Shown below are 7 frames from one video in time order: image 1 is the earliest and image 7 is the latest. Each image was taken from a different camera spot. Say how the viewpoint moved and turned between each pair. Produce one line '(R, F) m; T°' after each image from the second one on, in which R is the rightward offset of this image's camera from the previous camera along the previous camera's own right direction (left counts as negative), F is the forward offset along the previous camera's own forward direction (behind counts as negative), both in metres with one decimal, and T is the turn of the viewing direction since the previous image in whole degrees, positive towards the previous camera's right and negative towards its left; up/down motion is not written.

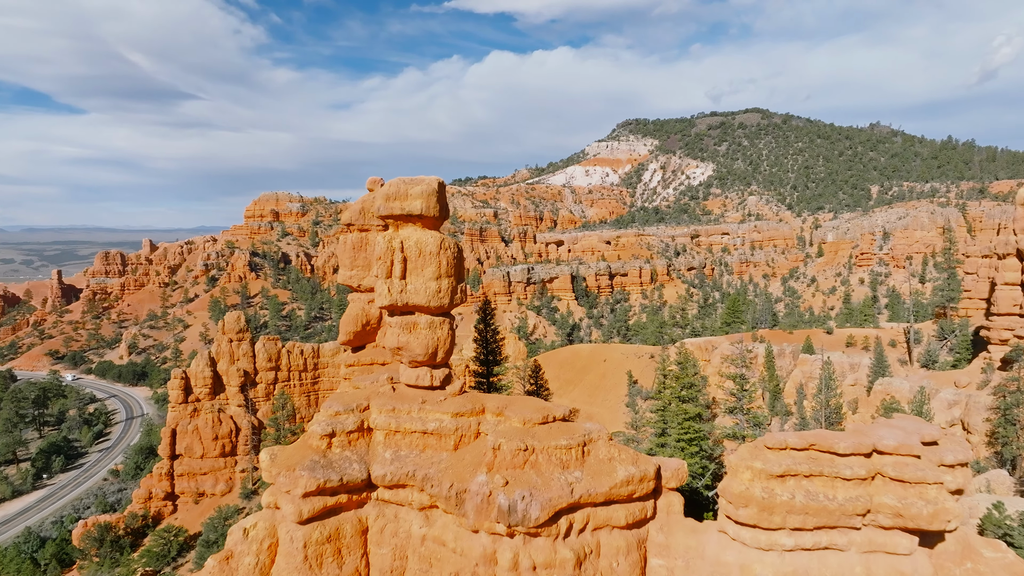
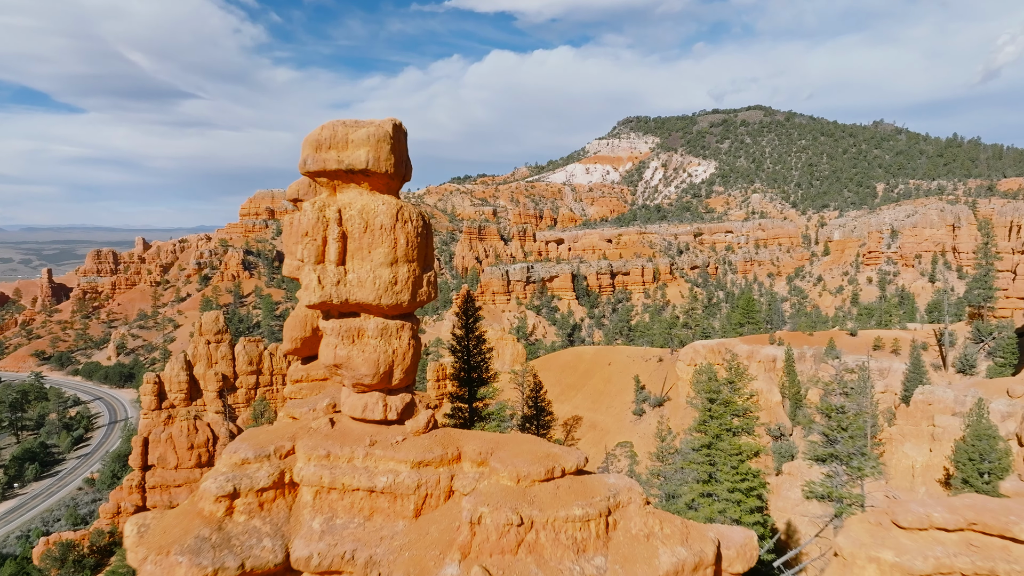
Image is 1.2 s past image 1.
(+0.1, +2.7) m; 0°
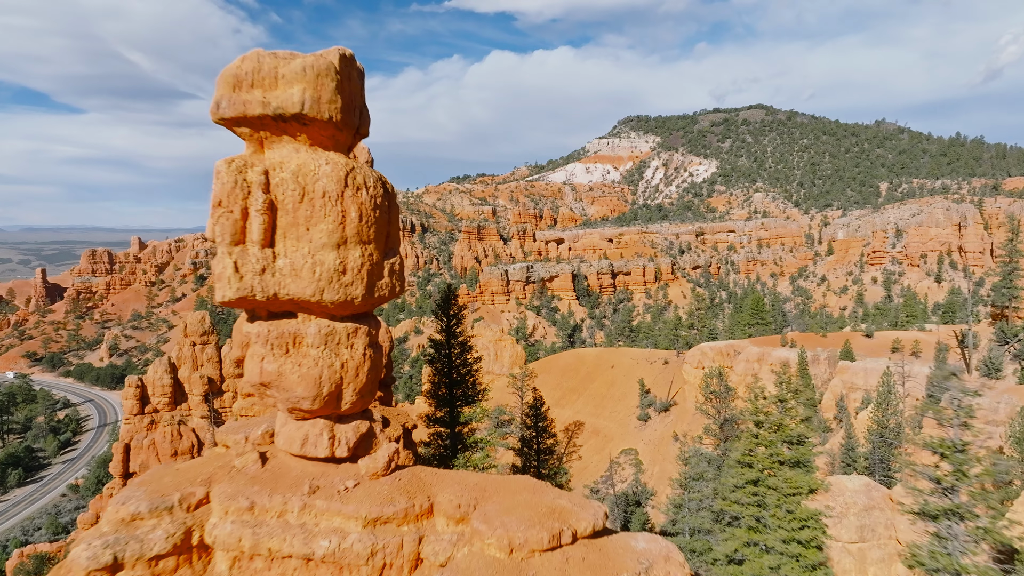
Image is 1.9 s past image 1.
(+0.1, +1.6) m; 0°
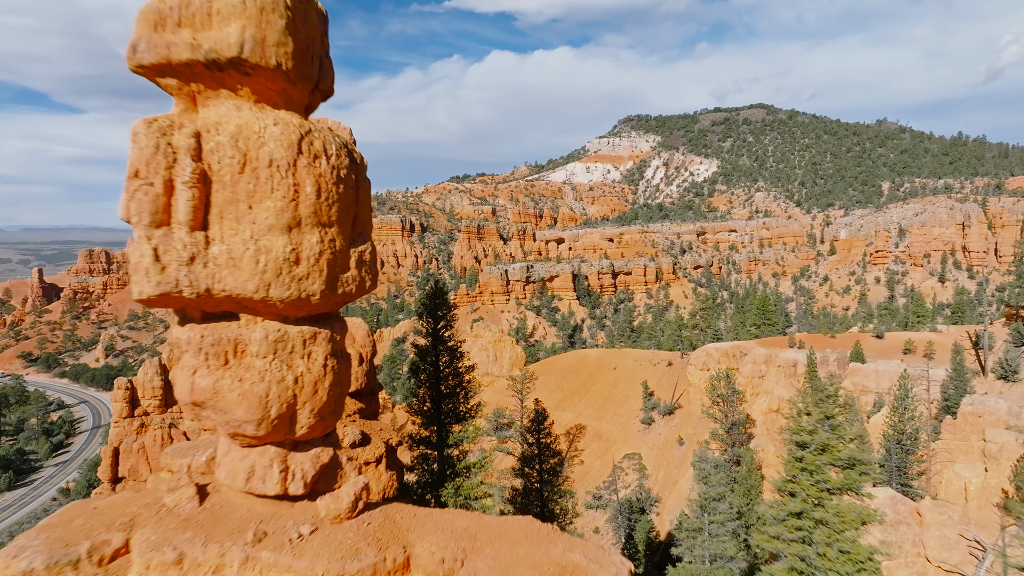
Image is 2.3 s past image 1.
(0.0, +0.9) m; 0°
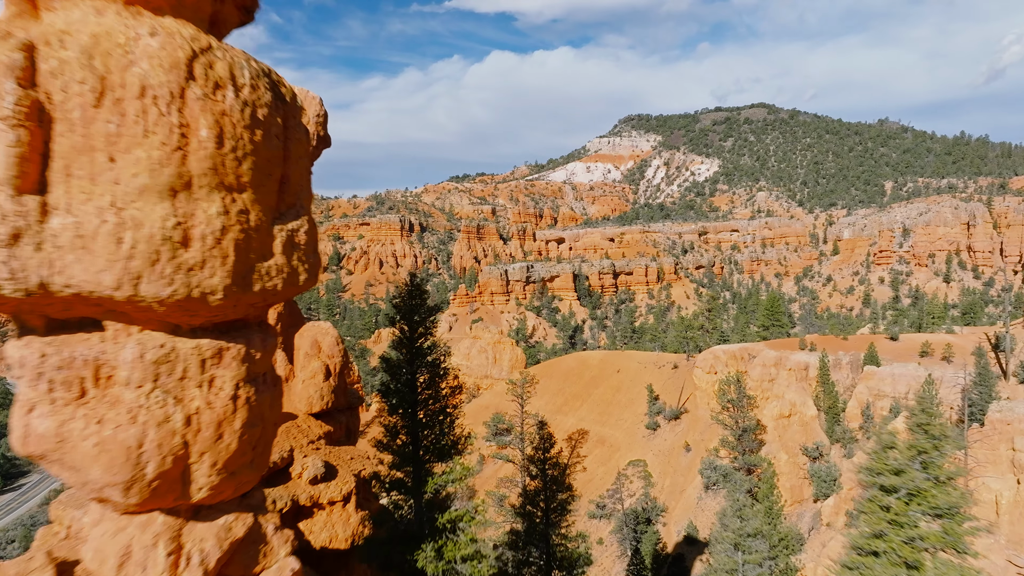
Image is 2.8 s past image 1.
(0.0, +1.2) m; 0°
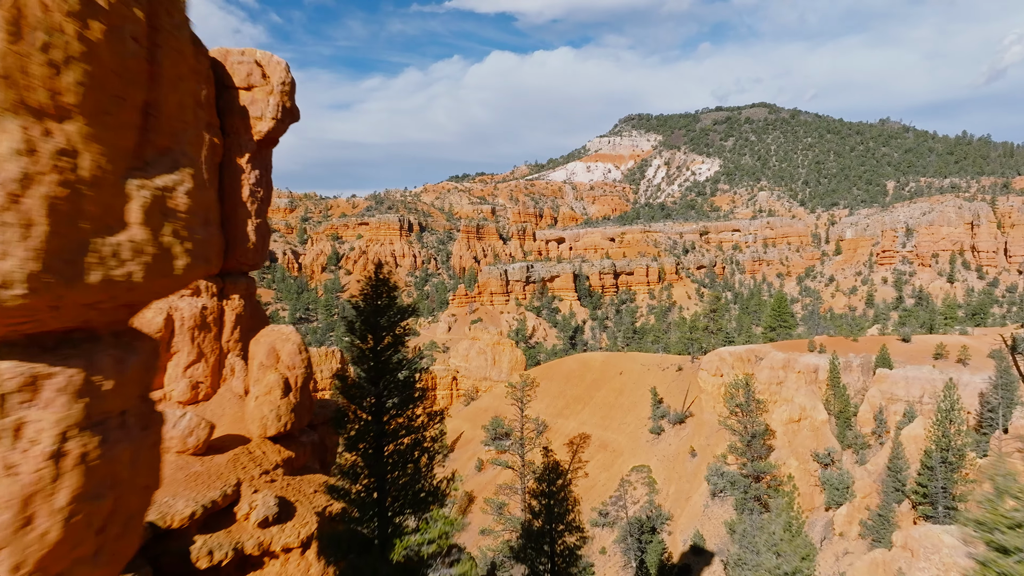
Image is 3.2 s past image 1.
(0.0, +0.9) m; 0°
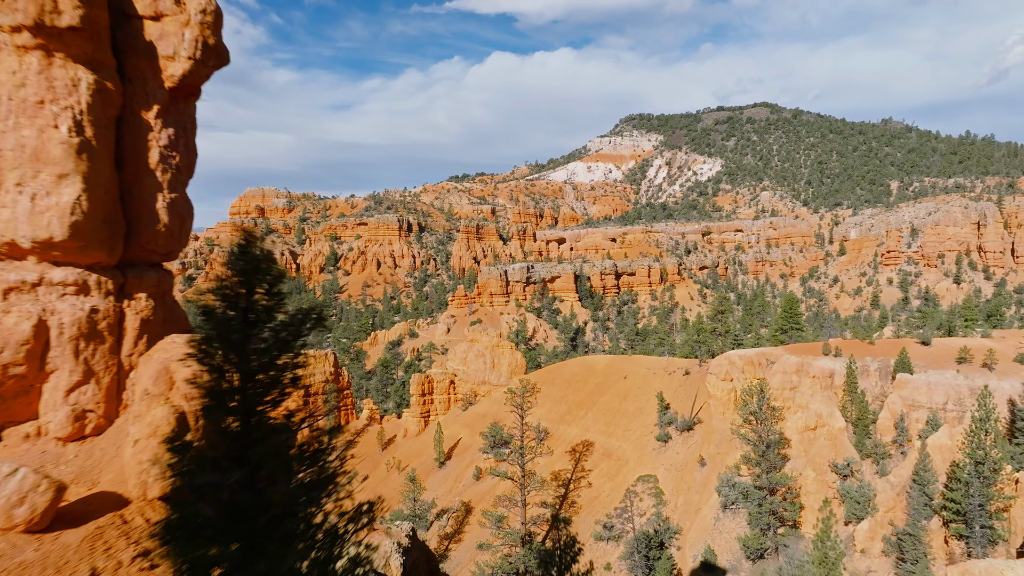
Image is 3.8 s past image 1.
(0.0, +1.3) m; 0°
